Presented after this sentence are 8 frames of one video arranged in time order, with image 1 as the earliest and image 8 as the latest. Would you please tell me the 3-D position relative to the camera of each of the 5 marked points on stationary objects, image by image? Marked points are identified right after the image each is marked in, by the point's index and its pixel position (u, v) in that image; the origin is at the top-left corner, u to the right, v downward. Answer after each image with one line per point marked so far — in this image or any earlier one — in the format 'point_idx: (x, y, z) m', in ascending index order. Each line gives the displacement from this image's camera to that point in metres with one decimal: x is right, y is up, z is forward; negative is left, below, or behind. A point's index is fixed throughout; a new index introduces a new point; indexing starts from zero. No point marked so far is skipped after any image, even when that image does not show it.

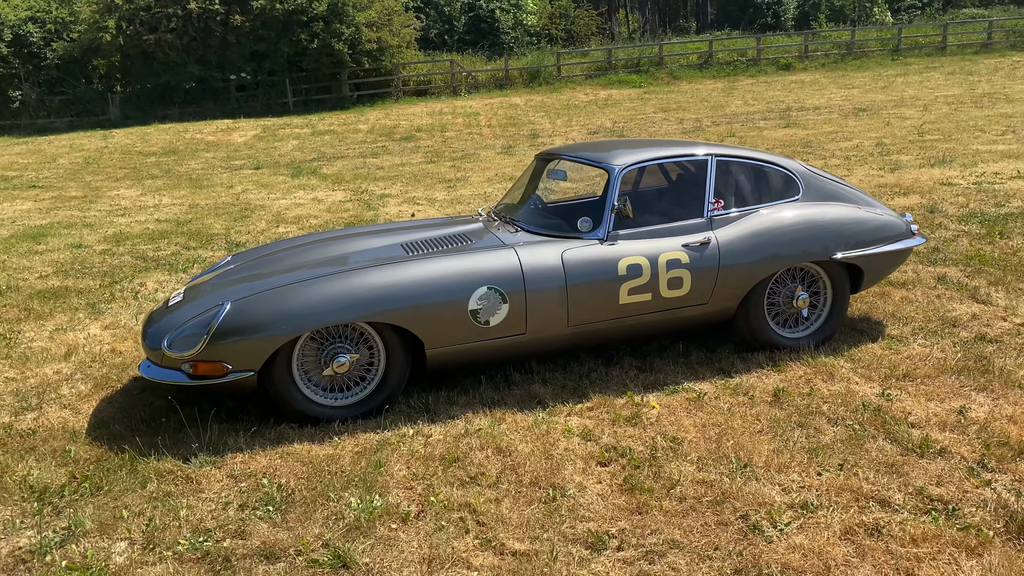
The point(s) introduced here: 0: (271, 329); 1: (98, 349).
0: (-1.0, -0.2, +3.2) m
1: (-2.8, -0.4, +4.9) m
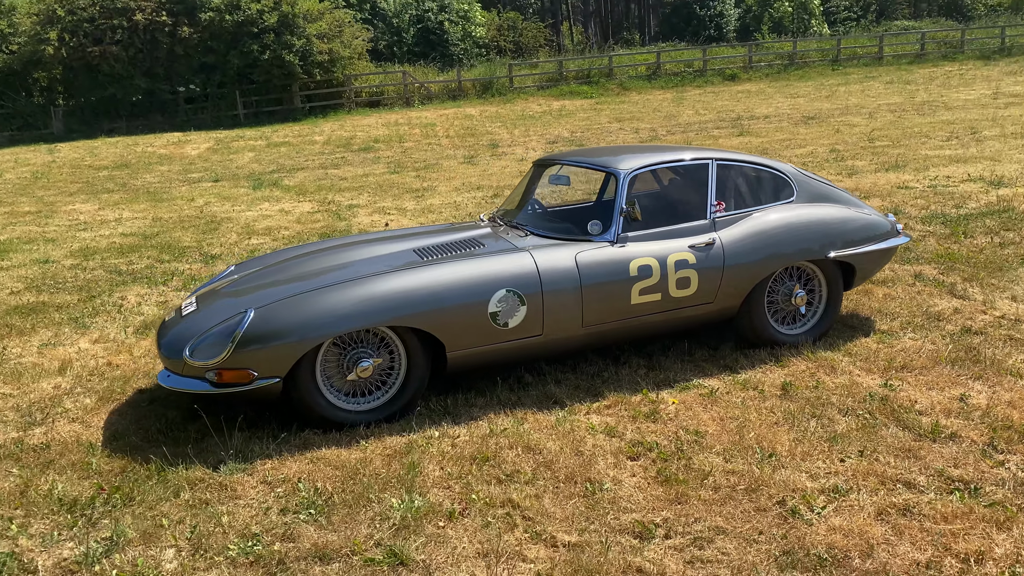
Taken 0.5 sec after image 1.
0: (-0.9, -0.2, +3.2) m
1: (-2.8, -0.5, +4.8) m
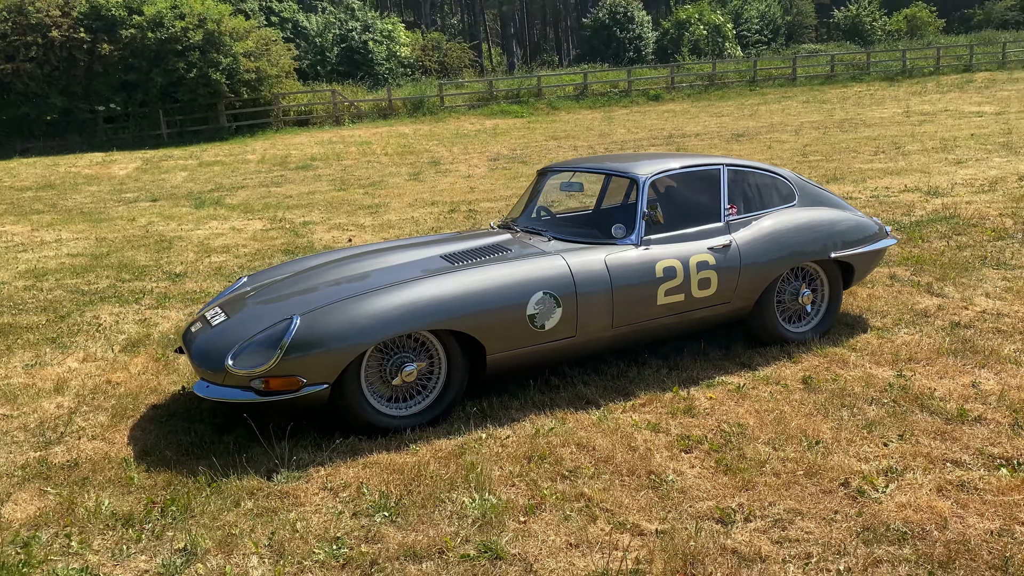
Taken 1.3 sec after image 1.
0: (-0.7, -0.2, +3.2) m
1: (-2.7, -0.6, +4.6) m
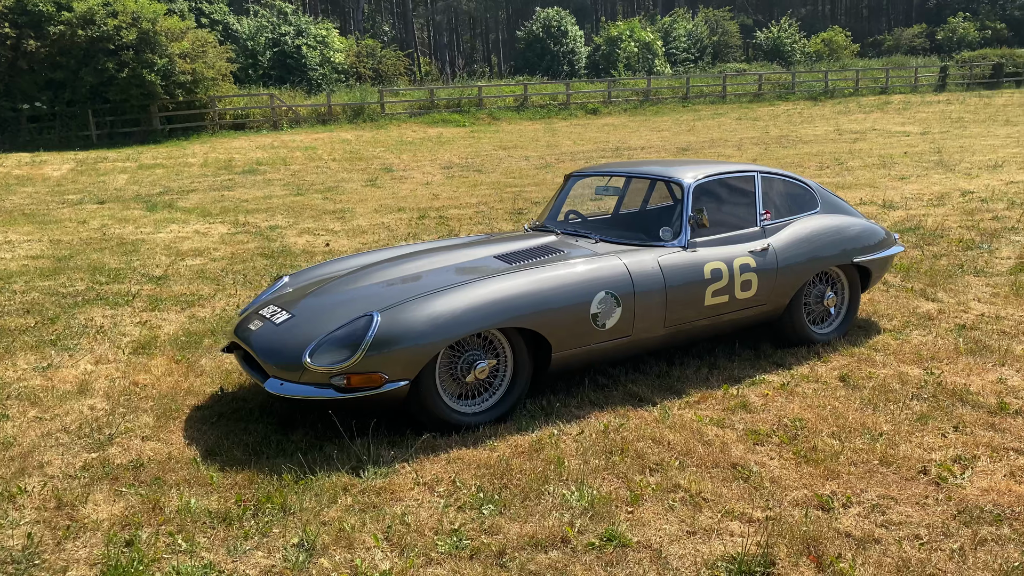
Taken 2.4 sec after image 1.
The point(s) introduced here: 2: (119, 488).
0: (-0.4, -0.2, +3.2) m
1: (-2.4, -0.6, +4.4) m
2: (-1.6, -0.8, +2.9) m
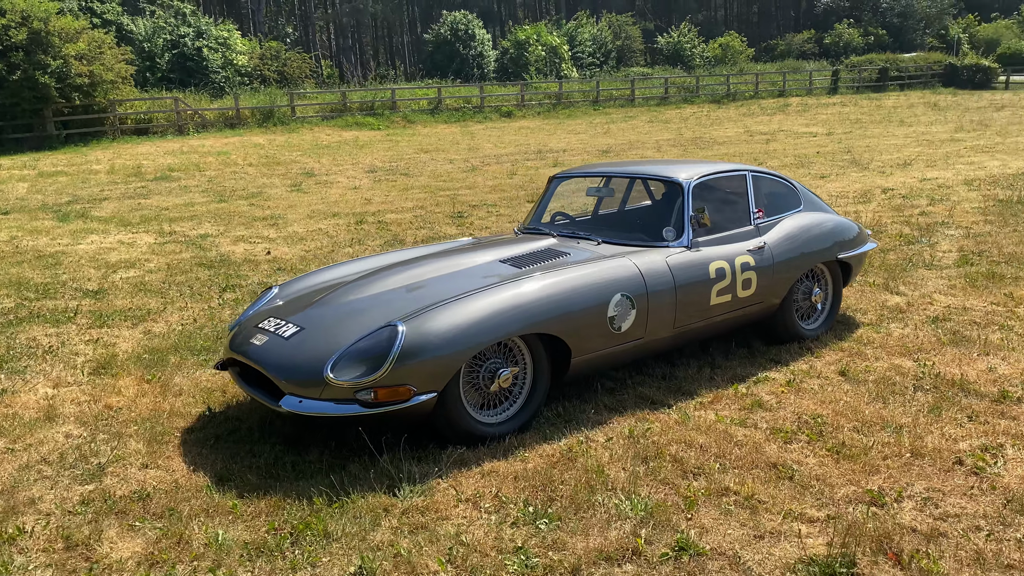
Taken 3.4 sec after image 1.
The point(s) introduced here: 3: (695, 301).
0: (-0.2, -0.2, +3.0) m
1: (-2.4, -0.7, +4.1) m
2: (-1.4, -0.9, +2.7) m
3: (+1.0, -0.1, +3.9) m
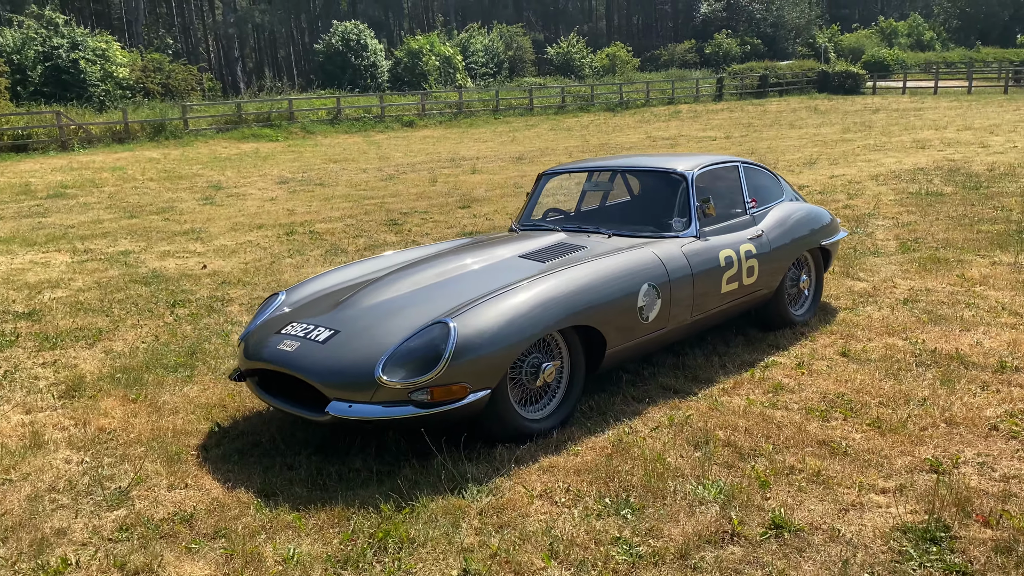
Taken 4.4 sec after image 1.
0: (0.0, -0.2, +3.0) m
1: (-2.3, -0.8, +3.8) m
2: (-1.1, -0.9, +2.5) m
3: (+1.1, 0.0, +4.0) m
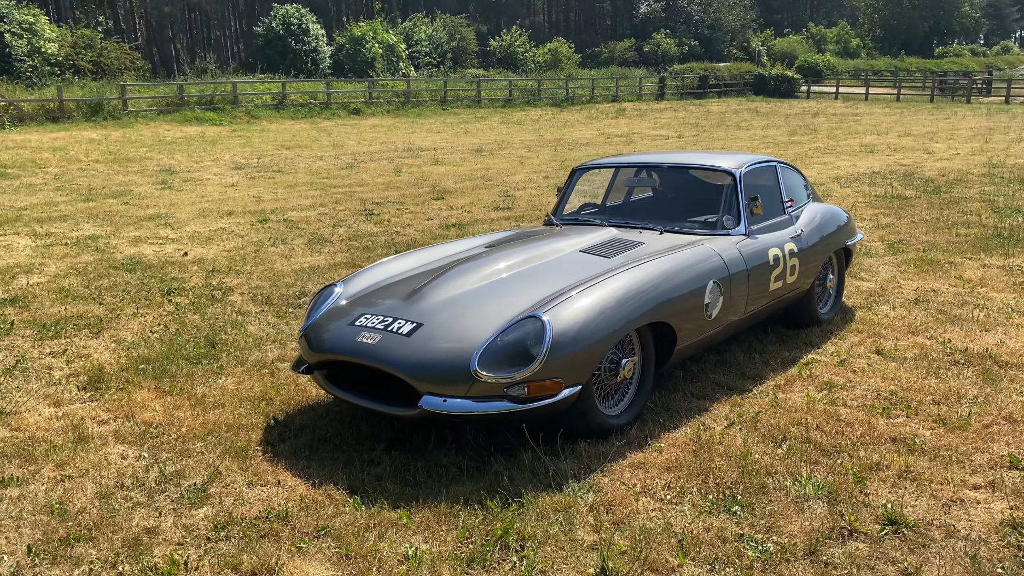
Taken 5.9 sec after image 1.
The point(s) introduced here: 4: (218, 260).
0: (+0.3, -0.2, +3.0) m
1: (-2.0, -0.7, +3.6) m
2: (-0.7, -0.9, +2.4) m
3: (+1.4, 0.0, +4.1) m
4: (-3.8, +0.4, +9.5) m
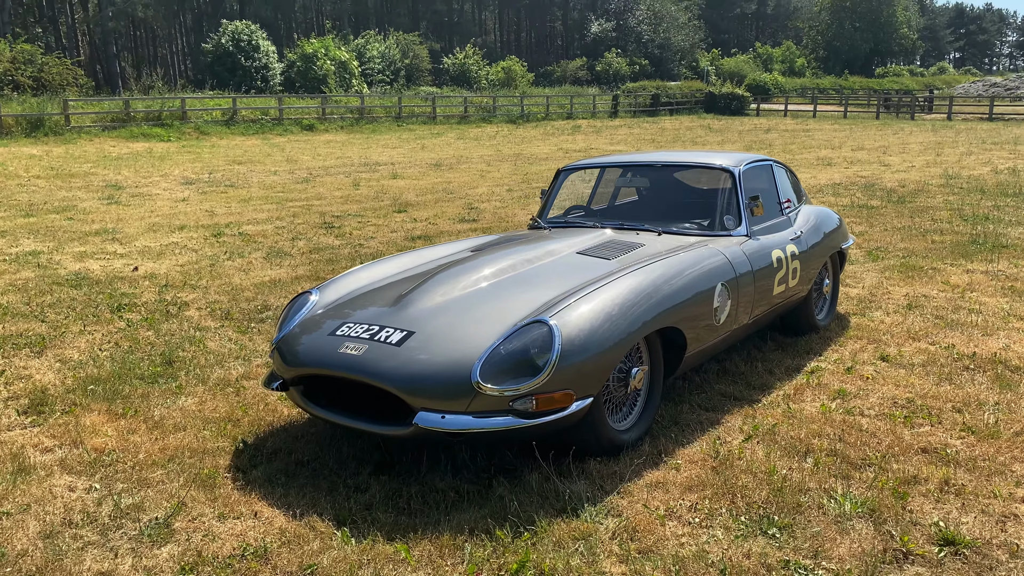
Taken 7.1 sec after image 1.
0: (+0.3, -0.2, +2.7) m
1: (-2.0, -0.7, +3.2) m
2: (-0.7, -0.9, +2.1) m
3: (+1.3, 0.0, +3.8) m
4: (-4.2, +0.2, +9.0) m
